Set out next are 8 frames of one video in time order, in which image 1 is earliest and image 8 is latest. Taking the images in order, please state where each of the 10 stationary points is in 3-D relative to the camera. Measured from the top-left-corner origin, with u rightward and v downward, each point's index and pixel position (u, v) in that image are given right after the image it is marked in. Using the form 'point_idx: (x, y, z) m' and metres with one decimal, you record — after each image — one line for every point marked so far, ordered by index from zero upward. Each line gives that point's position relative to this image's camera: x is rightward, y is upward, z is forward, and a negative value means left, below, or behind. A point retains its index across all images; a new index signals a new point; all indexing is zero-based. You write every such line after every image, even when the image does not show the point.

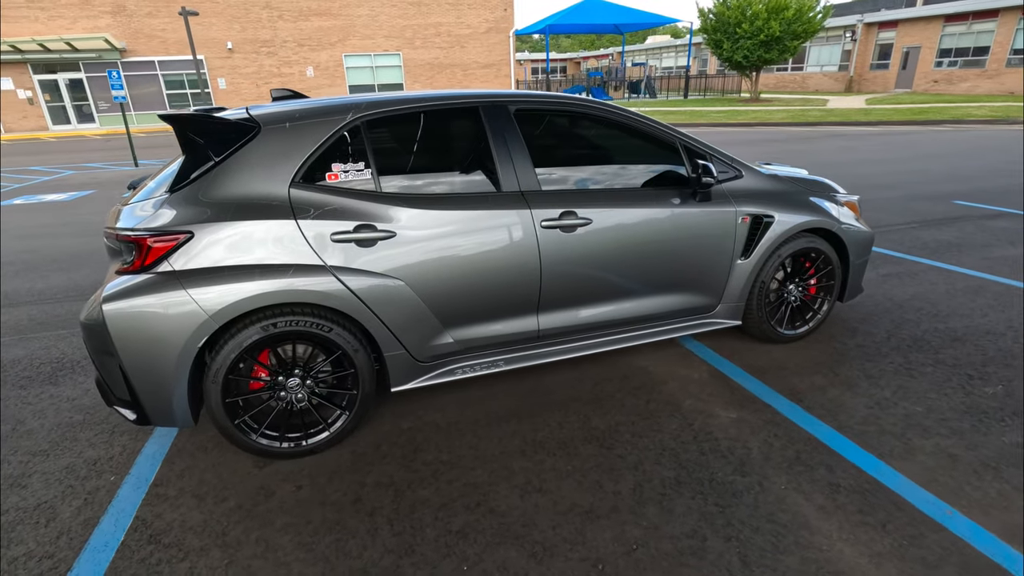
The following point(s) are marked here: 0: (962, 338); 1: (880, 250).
0: (+3.1, -0.3, +3.6) m
1: (+4.1, +0.4, +5.9) m
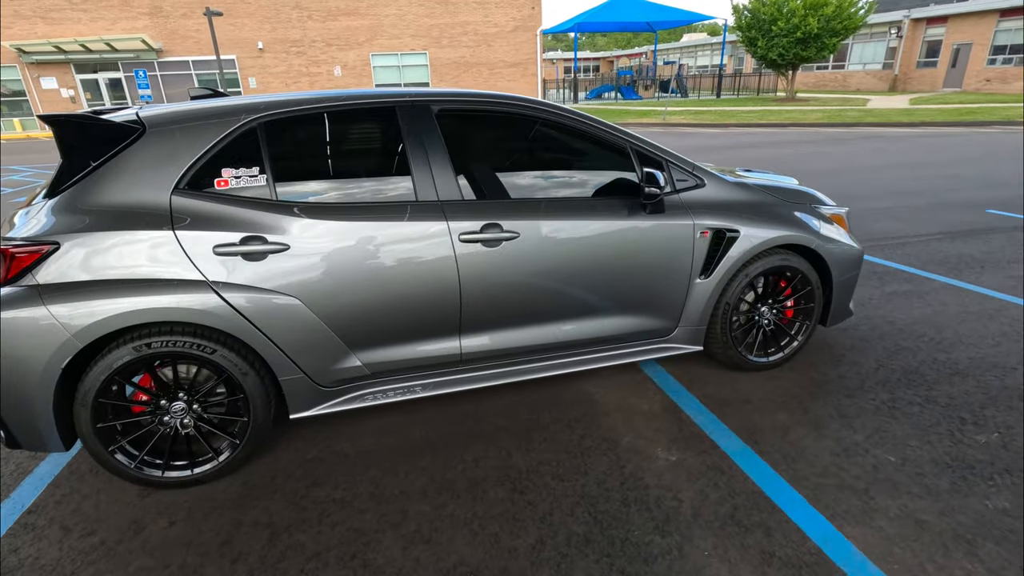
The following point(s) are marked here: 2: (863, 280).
0: (+2.7, -0.5, +3.2) m
1: (+3.8, +0.2, +5.4) m
2: (+3.2, +0.1, +4.8) m
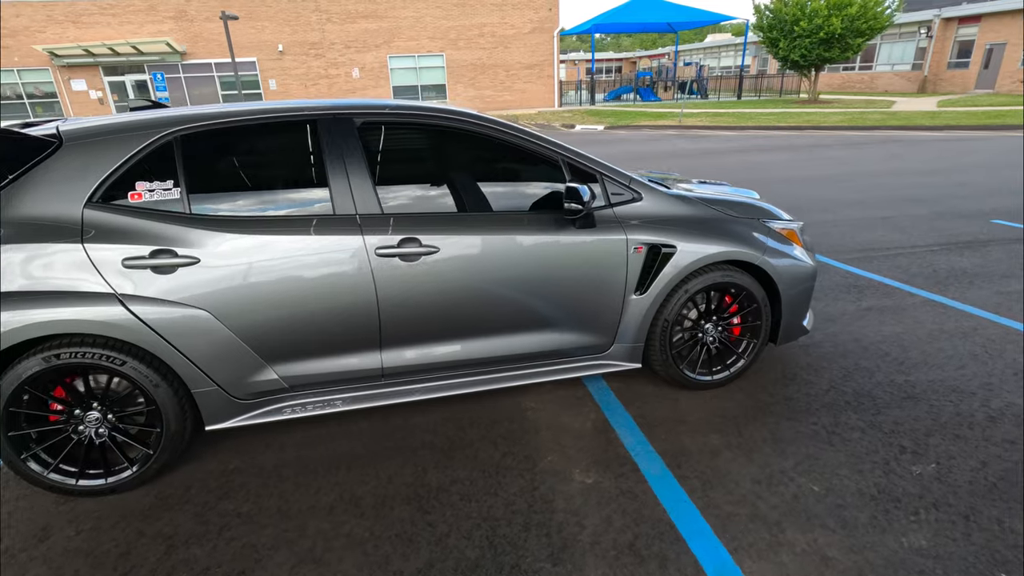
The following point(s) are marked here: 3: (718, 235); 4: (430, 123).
0: (+2.3, -0.6, +3.0) m
1: (+3.6, +0.1, +5.2) m
2: (+2.9, -0.1, +4.7) m
3: (+1.2, +0.3, +3.0) m
4: (-0.4, +0.8, +2.7) m
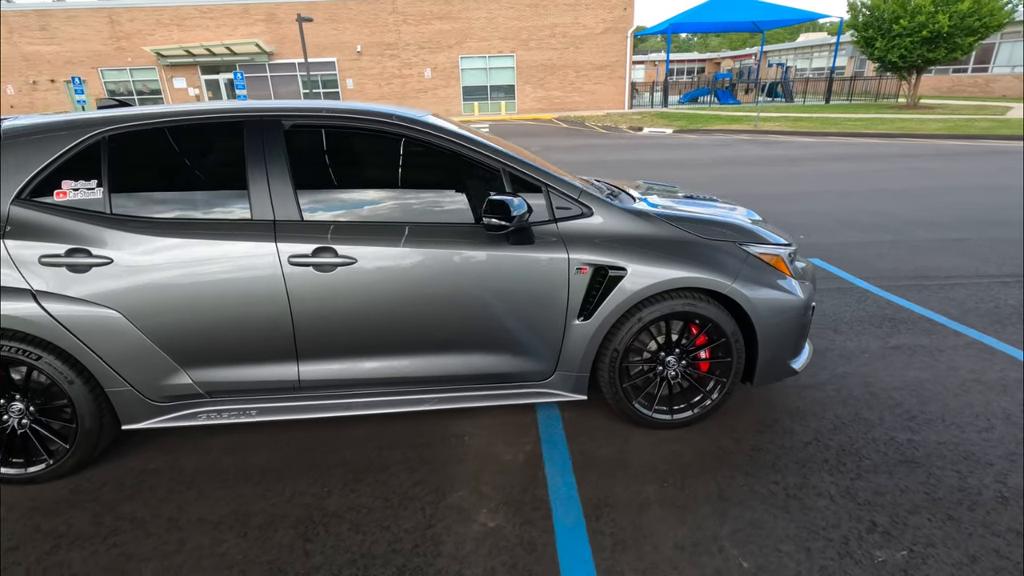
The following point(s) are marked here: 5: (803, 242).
0: (+1.9, -0.8, +2.6) m
1: (+3.5, -0.2, +4.5) m
2: (+2.7, -0.3, +4.1) m
3: (+0.8, +0.1, +2.6) m
4: (-0.7, +0.8, +2.6) m
5: (+3.6, +0.6, +6.6) m
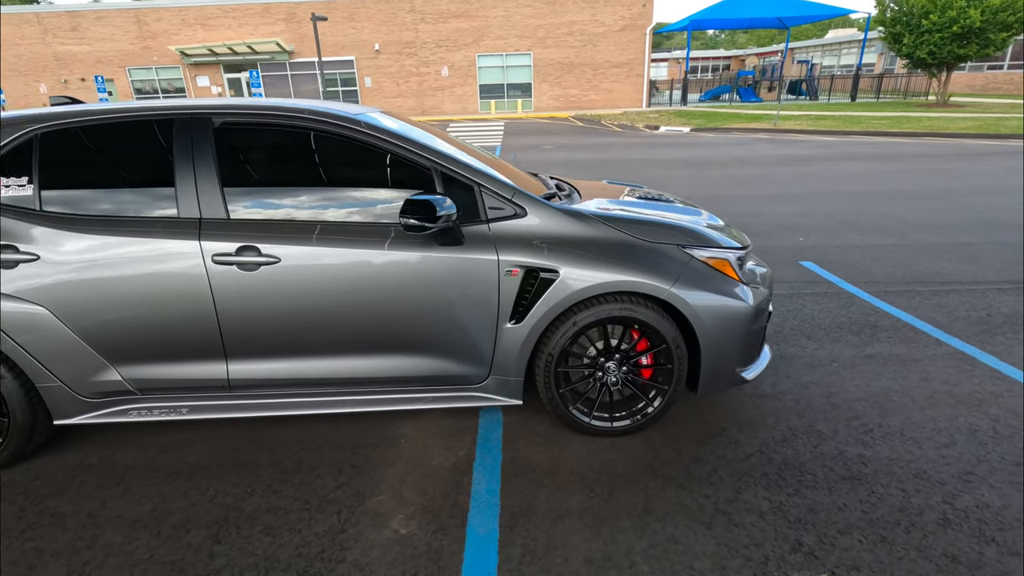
0: (+1.6, -0.9, +2.4) m
1: (+3.2, -0.2, +4.3) m
2: (+2.5, -0.4, +3.9) m
3: (+0.5, +0.1, +2.5) m
4: (-1.0, +0.8, +2.5) m
5: (+3.4, +0.5, +6.4) m
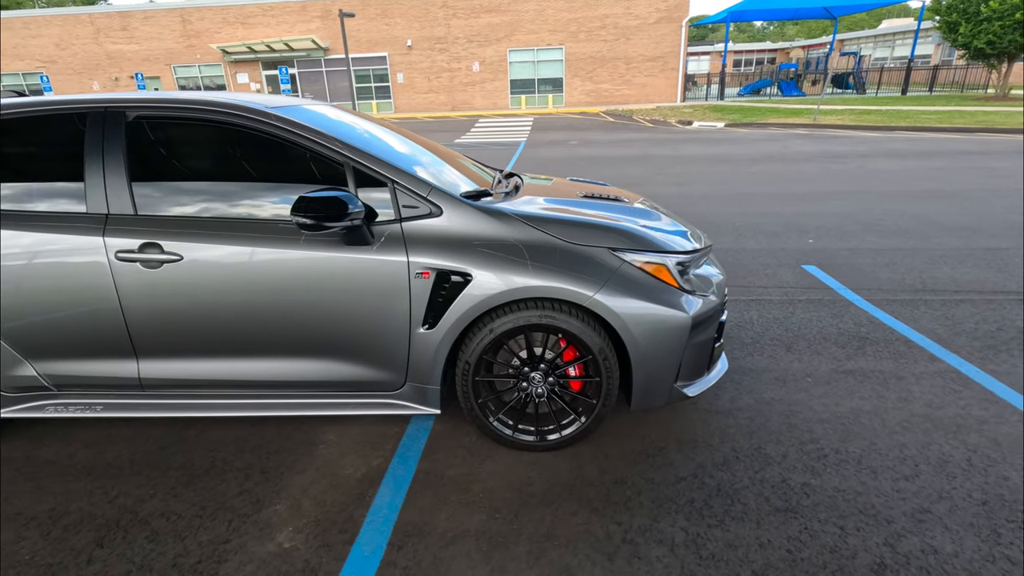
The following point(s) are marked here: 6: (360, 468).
0: (+1.2, -0.9, +2.2) m
1: (+2.9, -0.3, +4.0) m
2: (+2.2, -0.4, +3.6) m
3: (+0.1, +0.1, +2.4) m
4: (-1.4, +0.8, +2.5) m
5: (+3.3, +0.5, +6.0) m
6: (-0.7, -0.9, +2.5) m
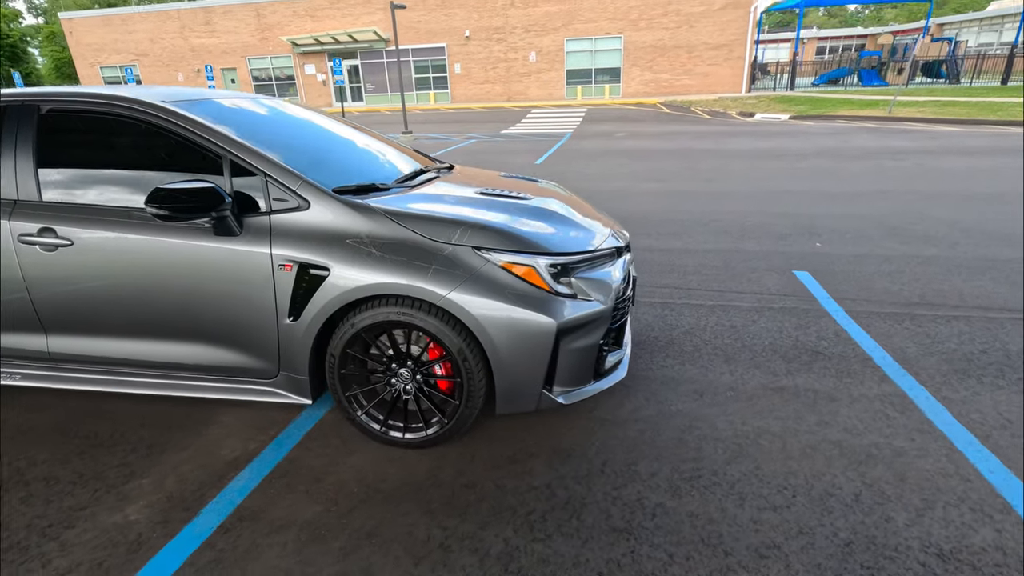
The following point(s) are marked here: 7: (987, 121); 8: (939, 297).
0: (+0.5, -0.9, +2.1) m
1: (+2.5, -0.4, +3.6) m
2: (+1.6, -0.5, +3.4) m
3: (-0.5, +0.1, +2.3) m
4: (-2.0, +0.9, +2.6) m
5: (+3.1, +0.4, +5.6) m
6: (-1.4, -0.8, +2.6) m
7: (+15.7, +5.5, +17.7) m
8: (+3.5, -0.1, +4.3) m
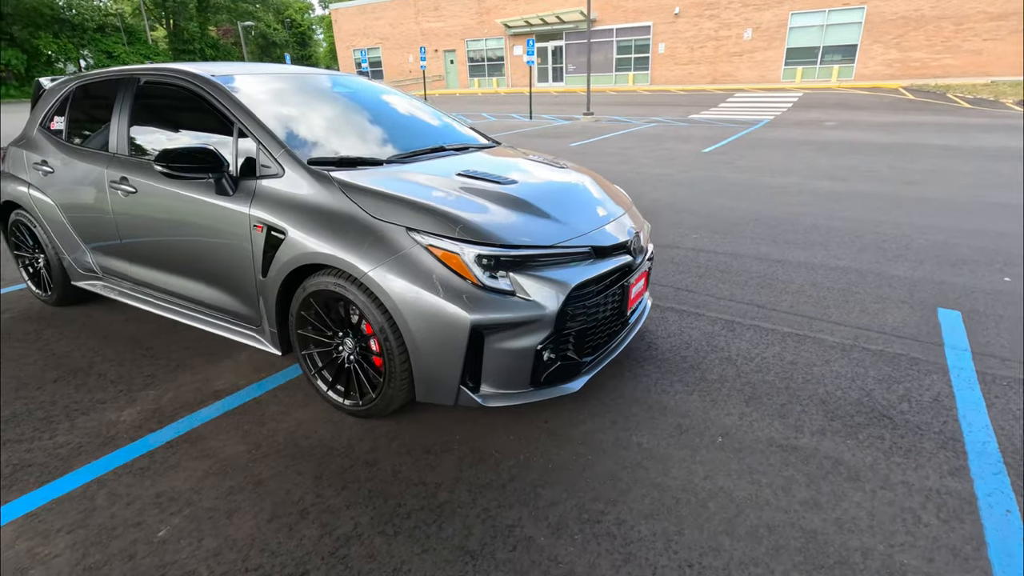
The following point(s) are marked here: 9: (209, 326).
0: (-0.1, -0.9, +1.9) m
1: (+2.4, -0.7, +2.6) m
2: (+1.5, -0.6, +2.7) m
3: (-0.8, +0.2, +2.4) m
4: (-2.0, +1.2, +3.1) m
5: (+3.8, 0.0, +4.2) m
6: (-1.6, -0.5, +3.0) m
7: (+20.3, +3.4, +11.0) m
8: (+3.6, -0.5, +2.9) m
9: (-1.9, -0.2, +3.2) m
